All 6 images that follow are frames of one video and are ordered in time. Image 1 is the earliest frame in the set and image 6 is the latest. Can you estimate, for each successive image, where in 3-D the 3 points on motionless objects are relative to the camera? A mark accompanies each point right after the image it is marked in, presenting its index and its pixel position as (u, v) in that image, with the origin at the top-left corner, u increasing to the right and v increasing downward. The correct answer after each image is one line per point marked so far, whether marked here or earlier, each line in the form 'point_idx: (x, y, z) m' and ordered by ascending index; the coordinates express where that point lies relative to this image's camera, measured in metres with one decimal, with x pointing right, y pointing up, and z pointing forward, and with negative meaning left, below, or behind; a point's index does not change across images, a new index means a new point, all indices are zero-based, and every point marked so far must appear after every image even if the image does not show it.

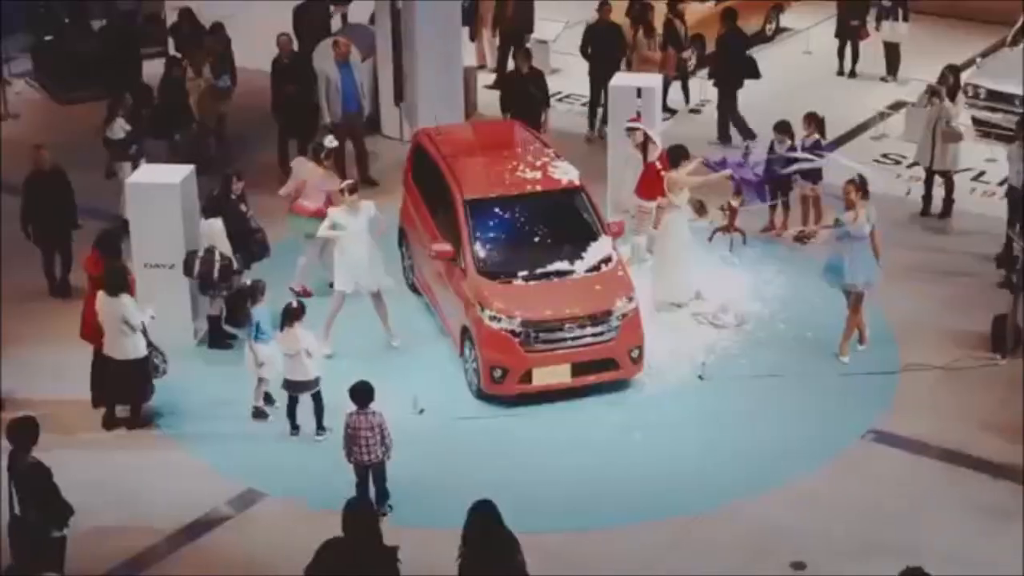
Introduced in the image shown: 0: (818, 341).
0: (+2.2, -0.4, +11.7) m
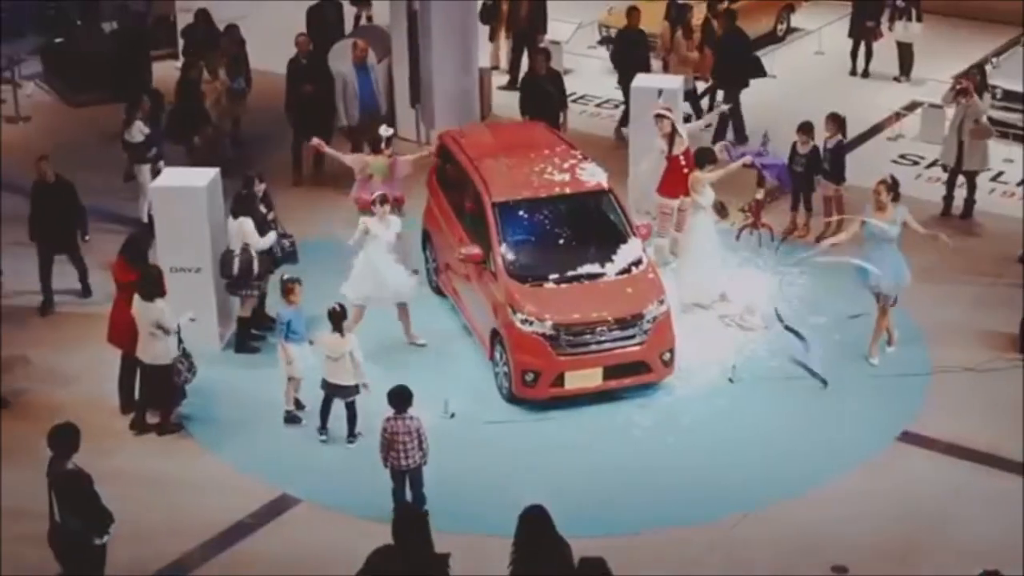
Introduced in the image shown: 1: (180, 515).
0: (+2.4, -0.4, +11.7) m
1: (-2.1, -1.4, +10.1) m
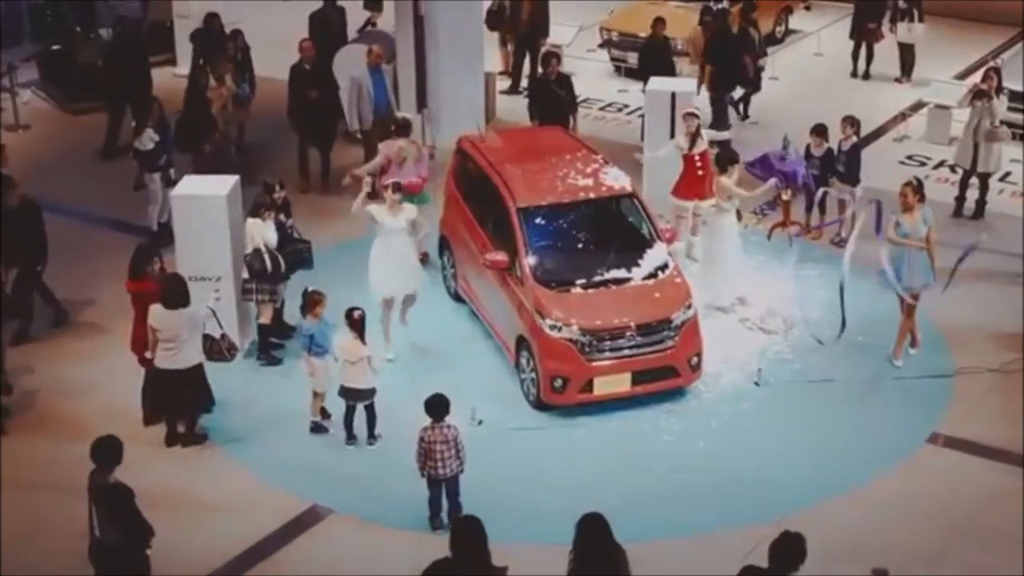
0: (+2.6, -0.4, +11.7) m
1: (-1.9, -1.5, +10.0) m
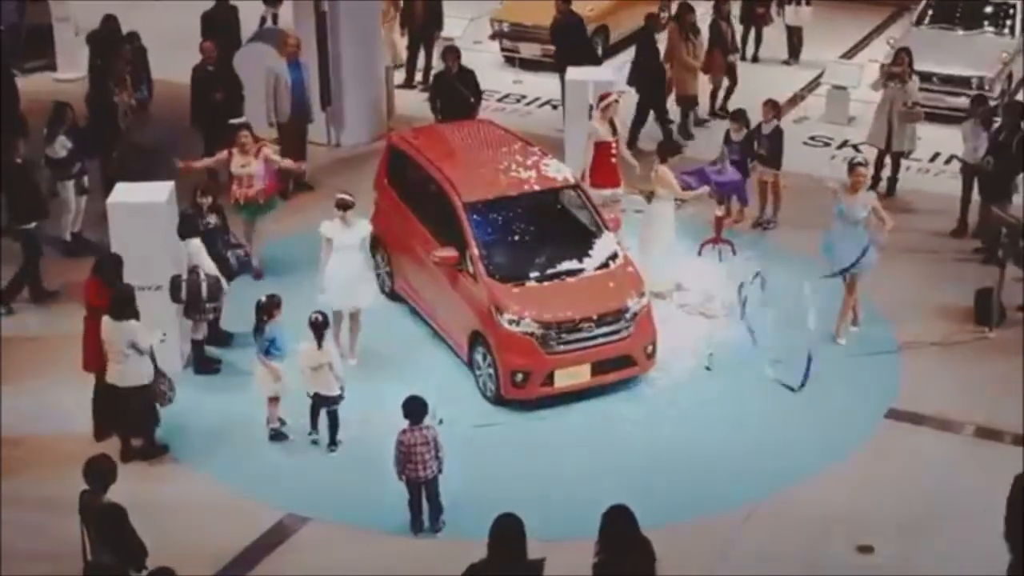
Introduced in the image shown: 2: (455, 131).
0: (+2.2, -0.3, +11.8) m
1: (-2.1, -1.5, +9.8) m
2: (-0.4, +1.2, +11.9) m
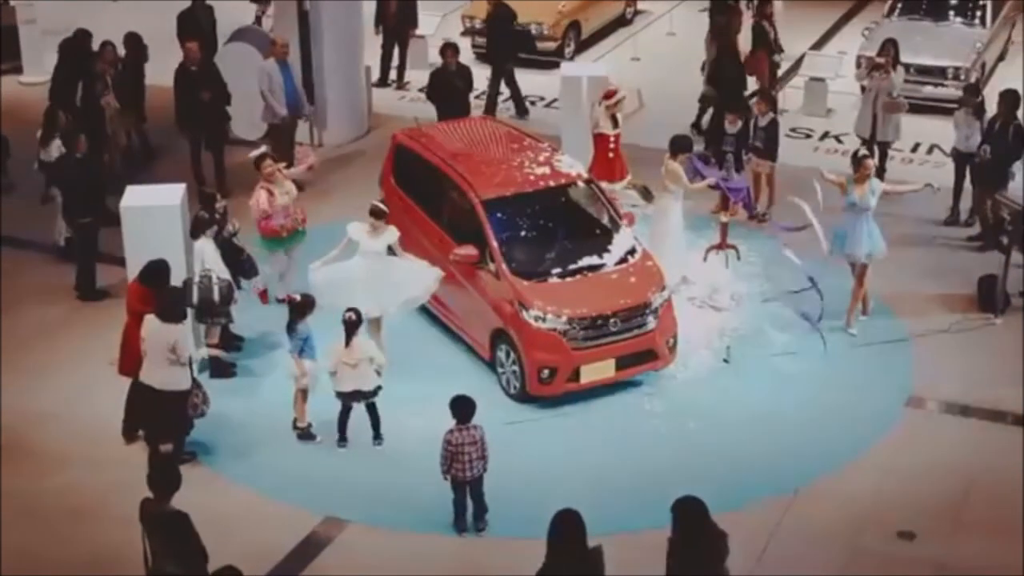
0: (+2.3, -0.2, +11.9) m
1: (-1.8, -1.5, +9.7) m
2: (-0.3, +1.2, +11.8) m
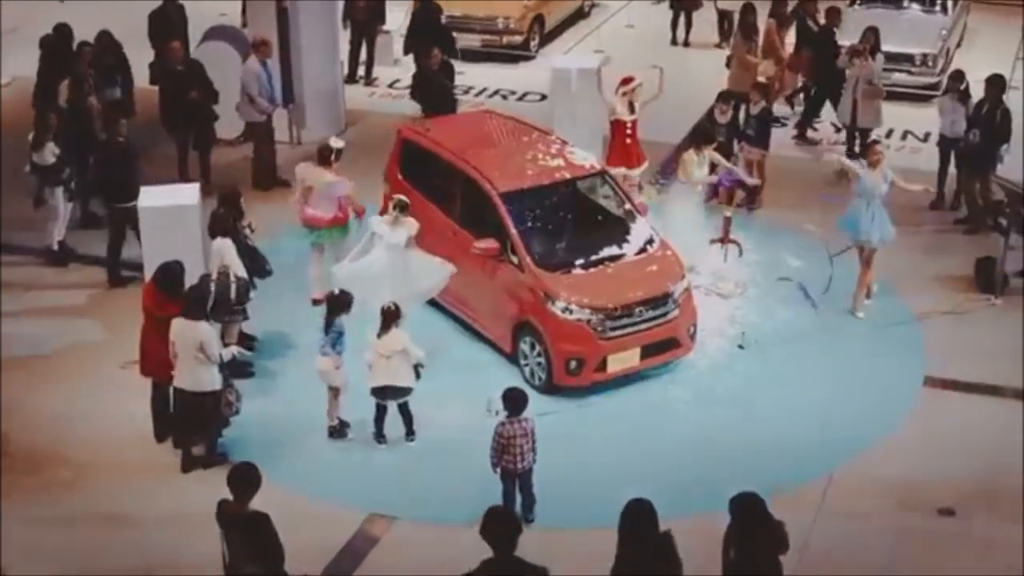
0: (+2.3, -0.1, +12.1) m
1: (-1.6, -1.5, +9.6) m
2: (-0.3, +1.2, +11.8) m
